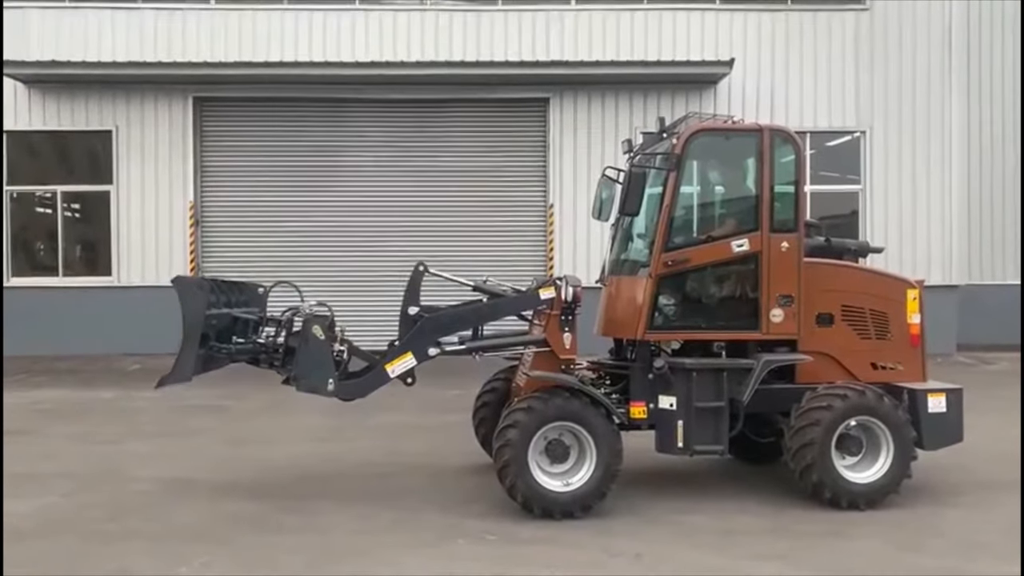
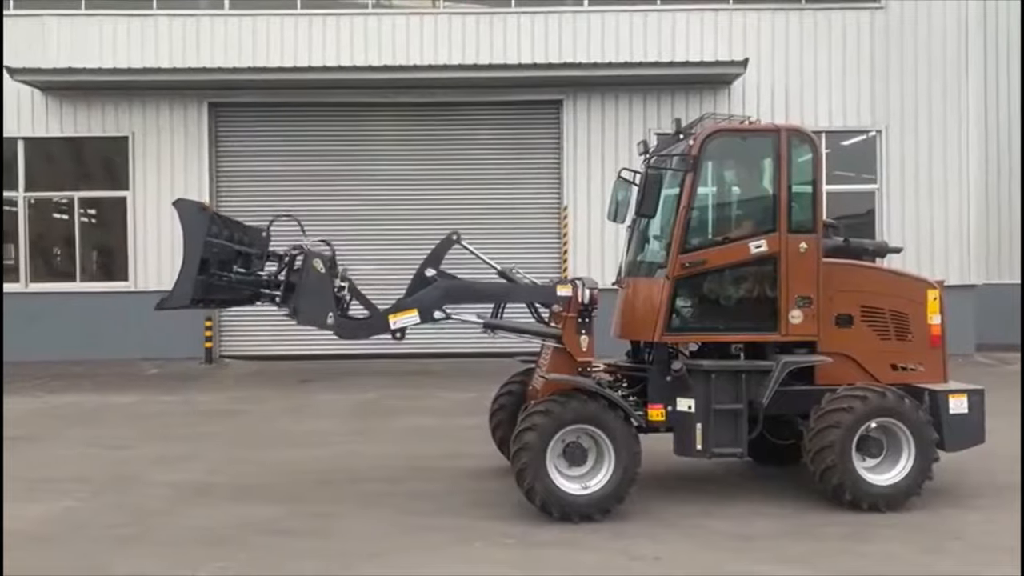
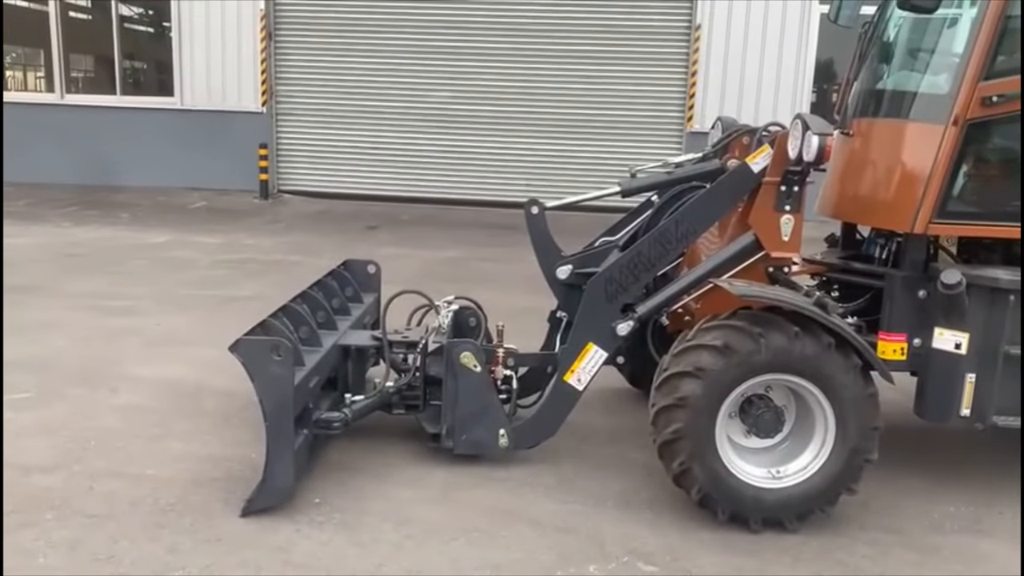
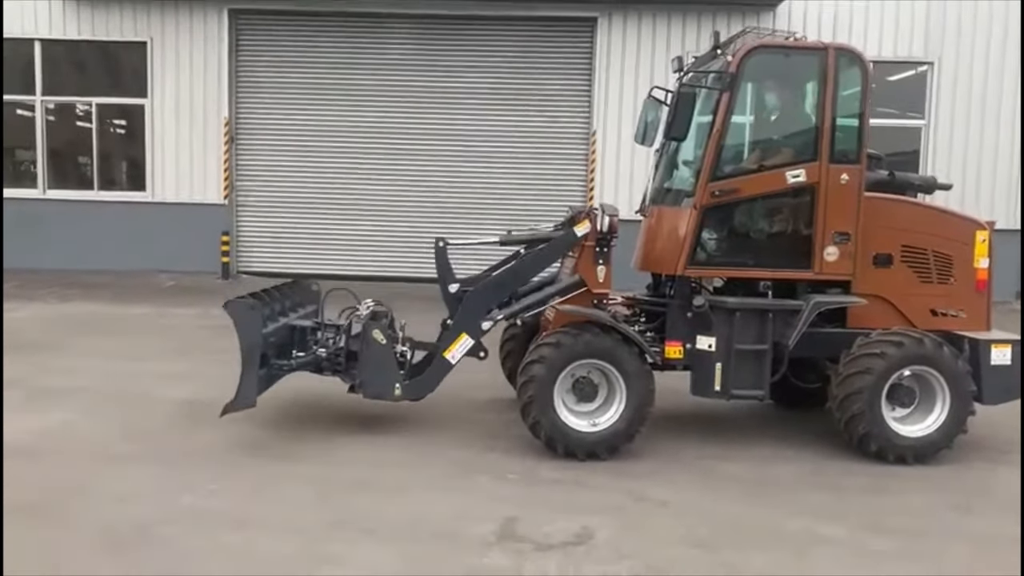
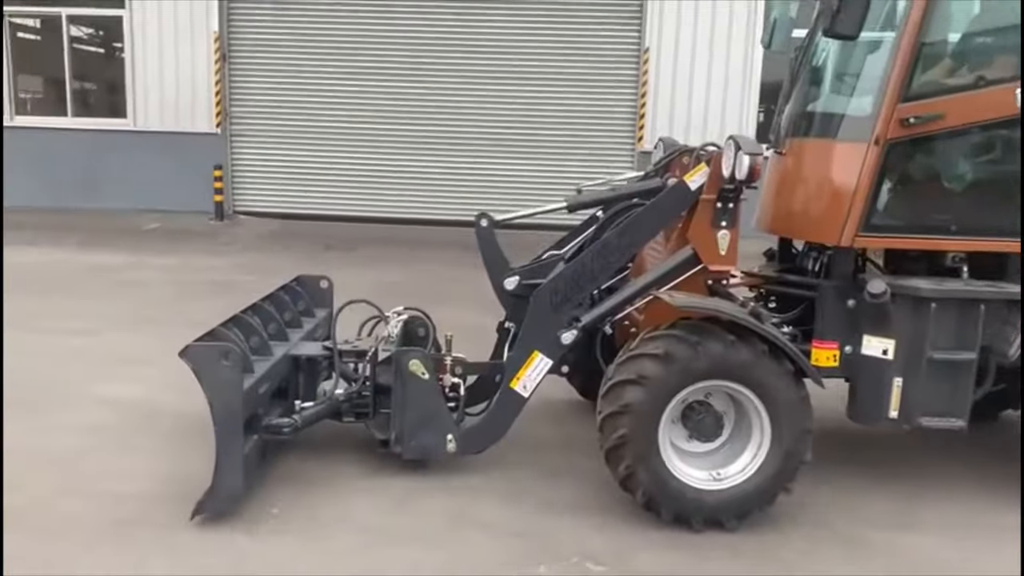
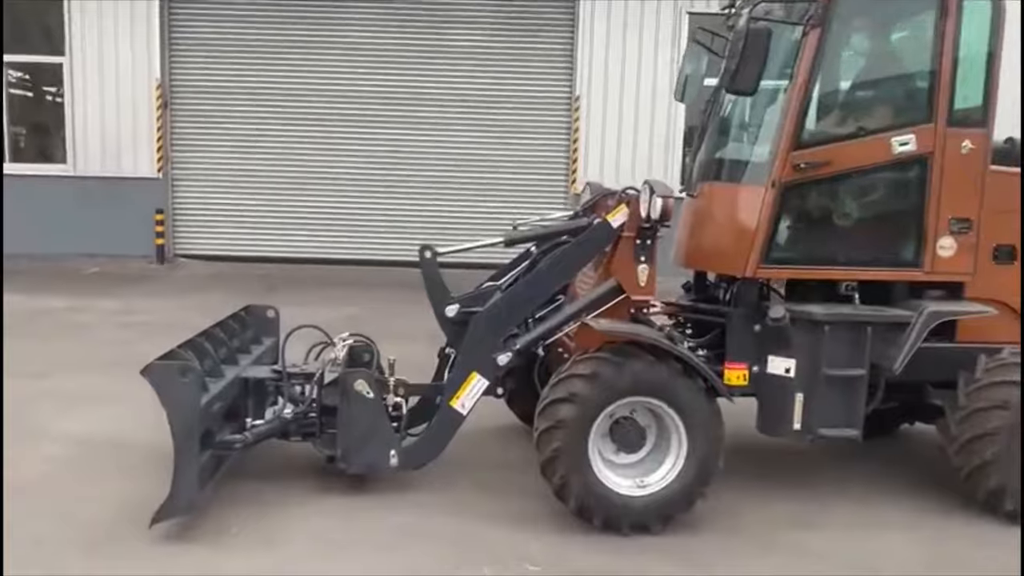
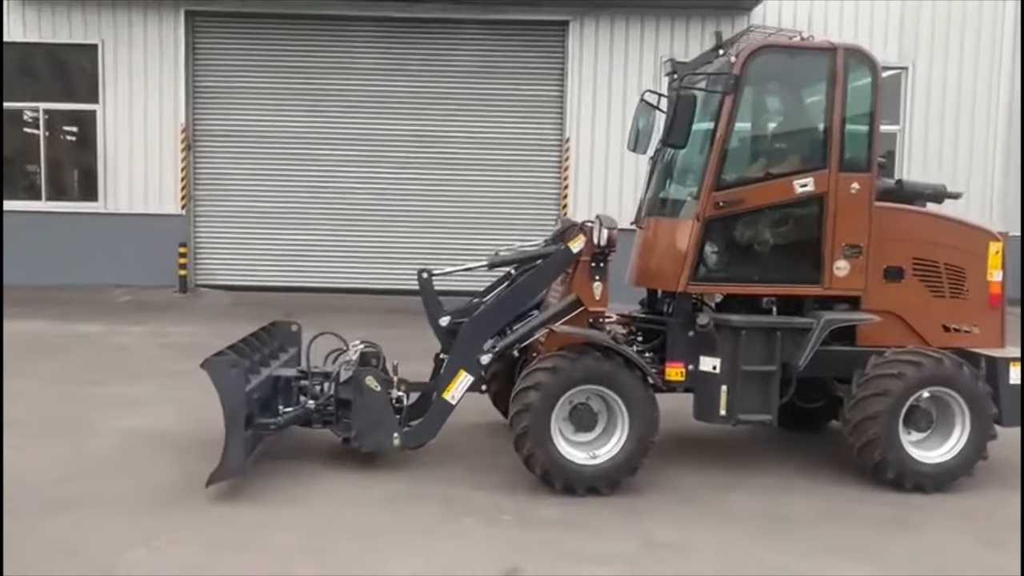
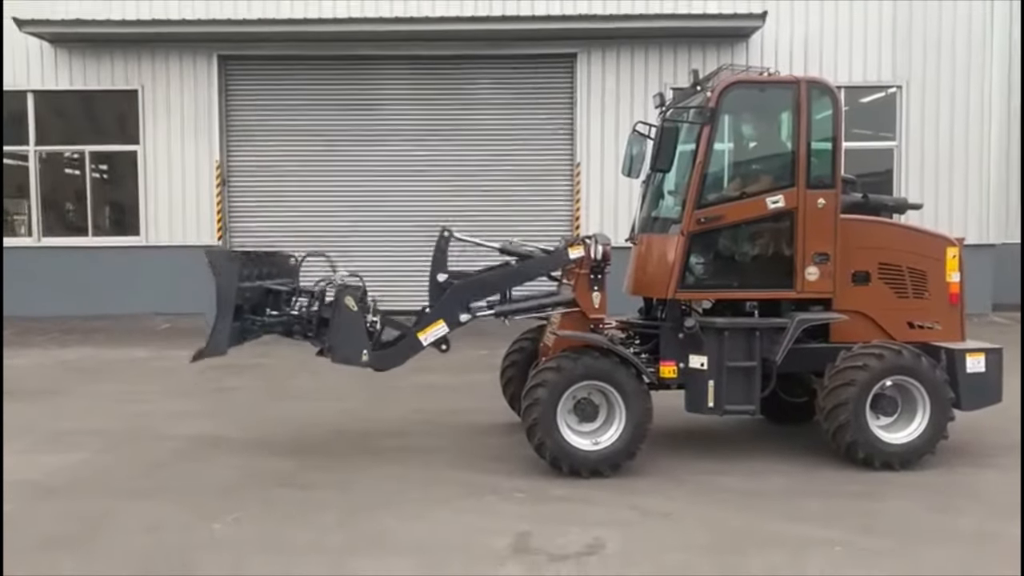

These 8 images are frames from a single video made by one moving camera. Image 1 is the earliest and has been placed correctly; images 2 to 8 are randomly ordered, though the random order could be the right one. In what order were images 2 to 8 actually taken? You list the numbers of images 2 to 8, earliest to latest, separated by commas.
2, 8, 4, 7, 6, 5, 3
